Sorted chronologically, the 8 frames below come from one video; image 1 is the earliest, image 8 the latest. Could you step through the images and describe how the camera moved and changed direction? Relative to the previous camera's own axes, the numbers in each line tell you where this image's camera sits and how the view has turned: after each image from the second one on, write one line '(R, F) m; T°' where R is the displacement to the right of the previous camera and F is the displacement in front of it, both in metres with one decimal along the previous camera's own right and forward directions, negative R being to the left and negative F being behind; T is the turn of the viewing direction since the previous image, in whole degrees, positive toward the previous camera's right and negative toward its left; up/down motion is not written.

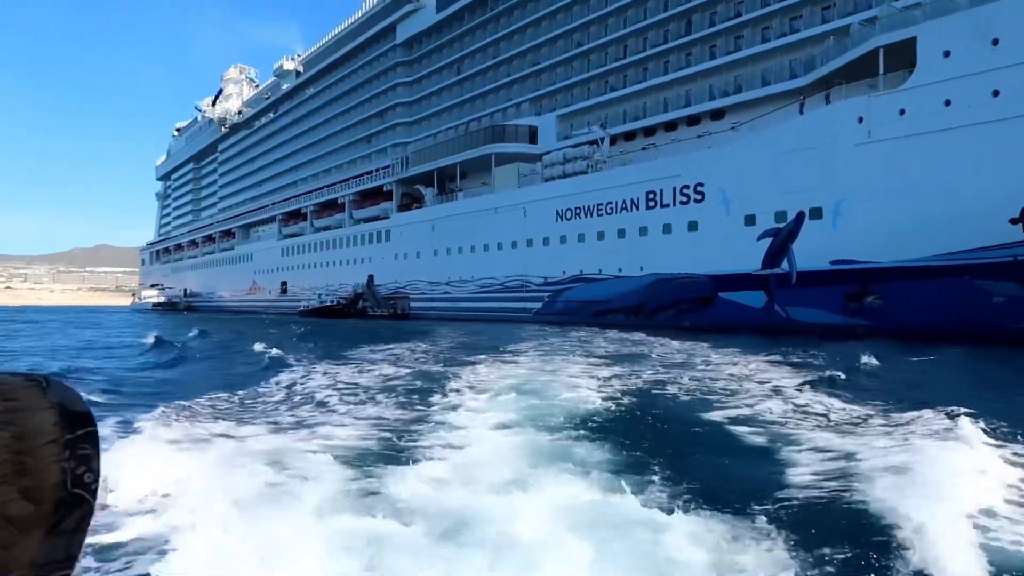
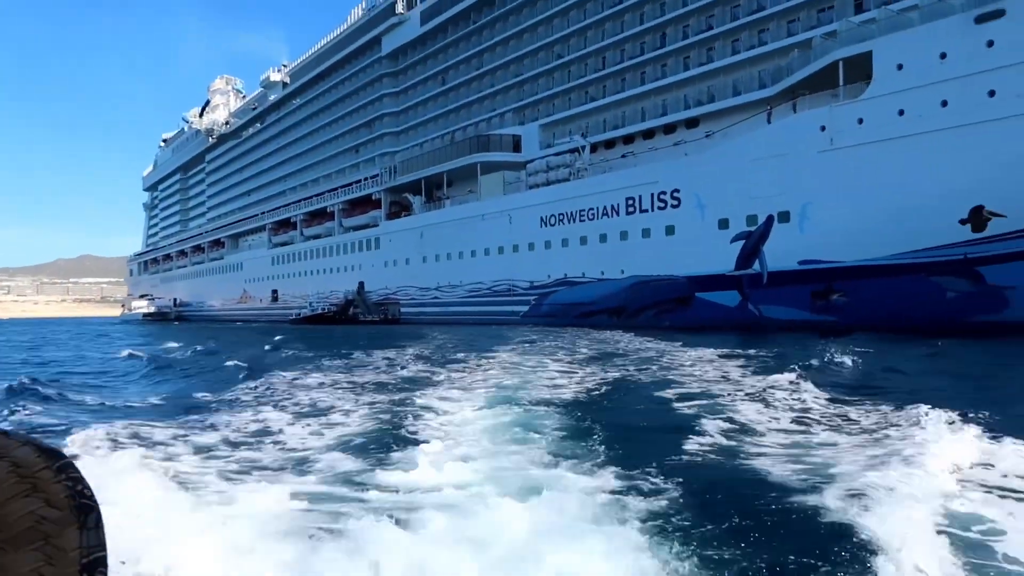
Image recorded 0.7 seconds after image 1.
(0.0, -0.5) m; +1°
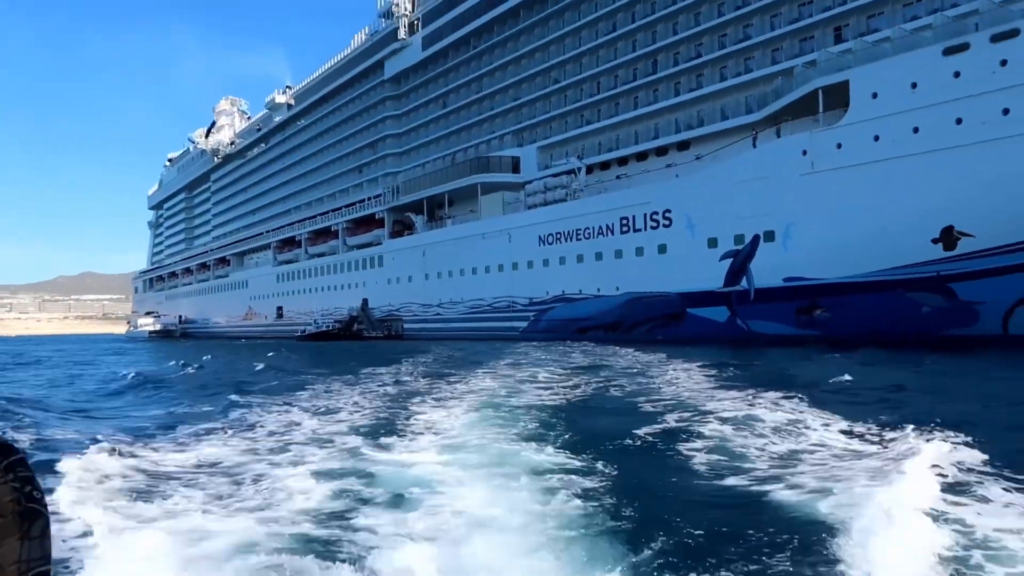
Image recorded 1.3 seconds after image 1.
(0.0, -0.6) m; 0°
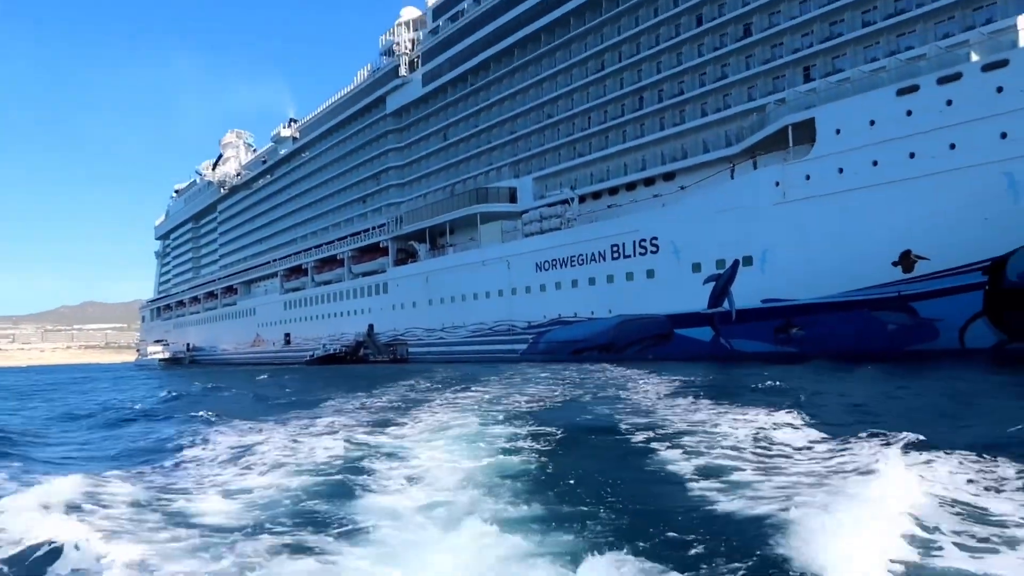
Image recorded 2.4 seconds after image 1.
(+0.1, -0.9) m; 0°
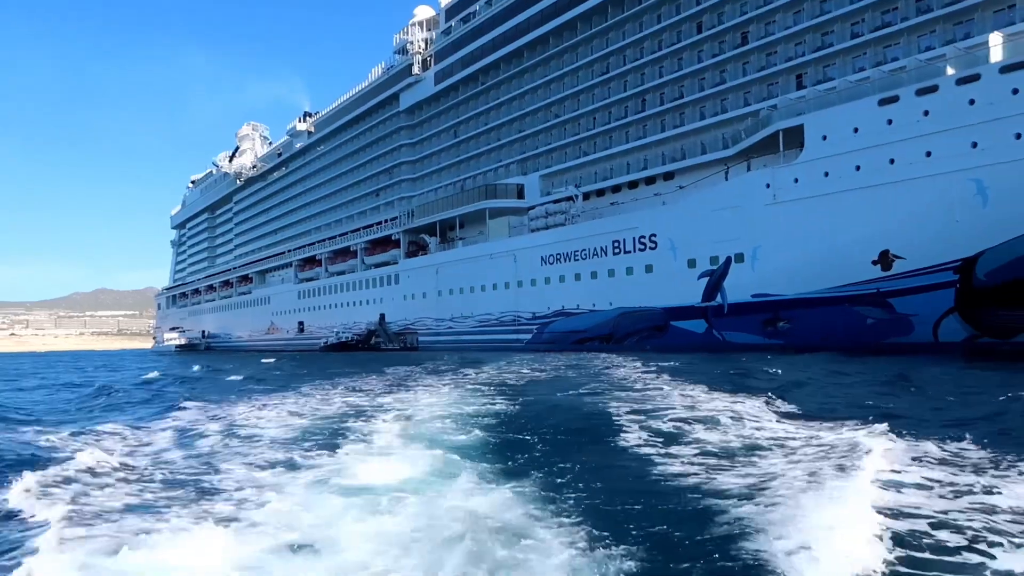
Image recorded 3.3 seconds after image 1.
(+0.1, -0.8) m; -1°
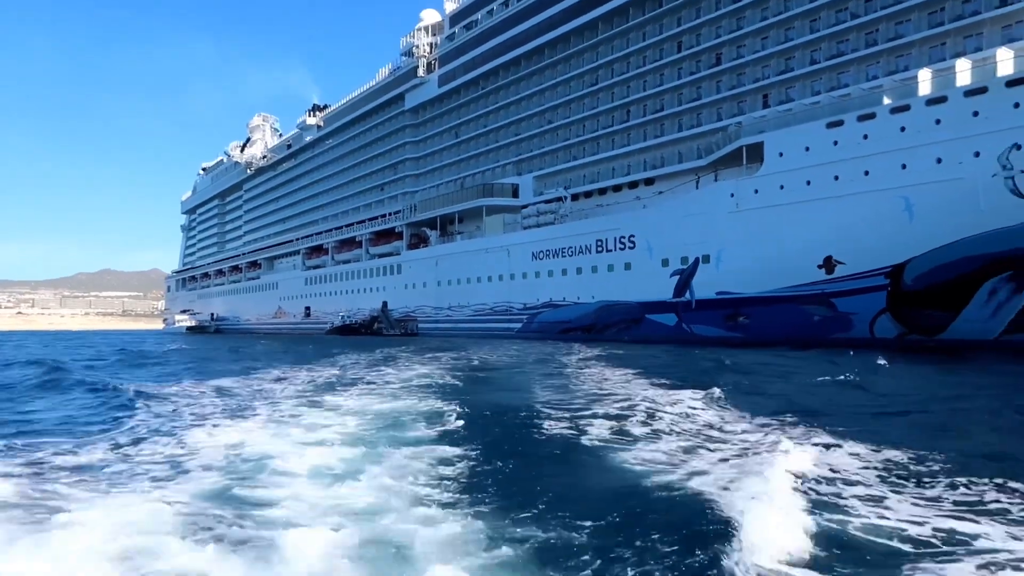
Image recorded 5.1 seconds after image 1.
(+0.3, -1.6) m; 0°
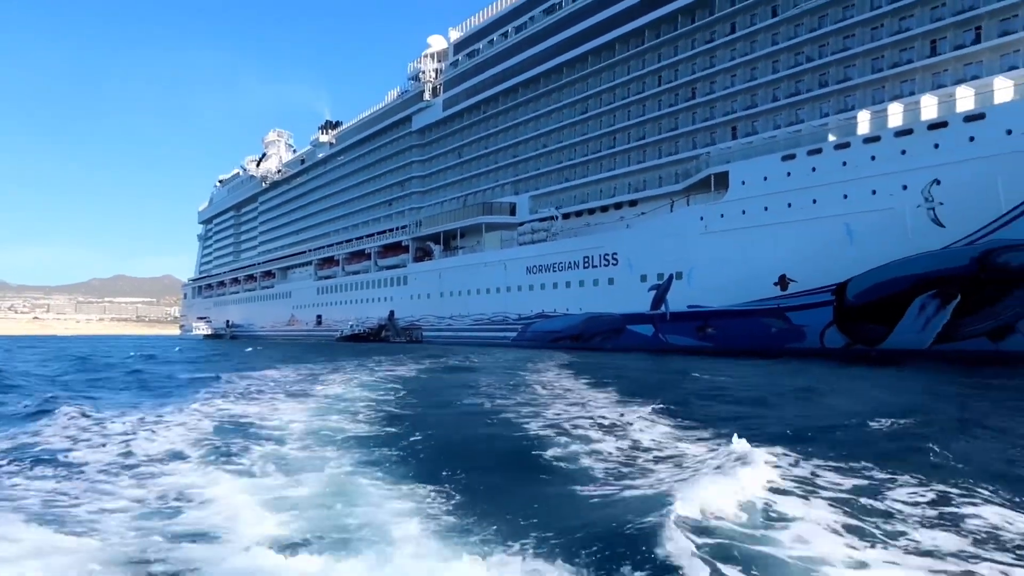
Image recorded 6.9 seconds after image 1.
(+0.4, -1.6) m; -1°
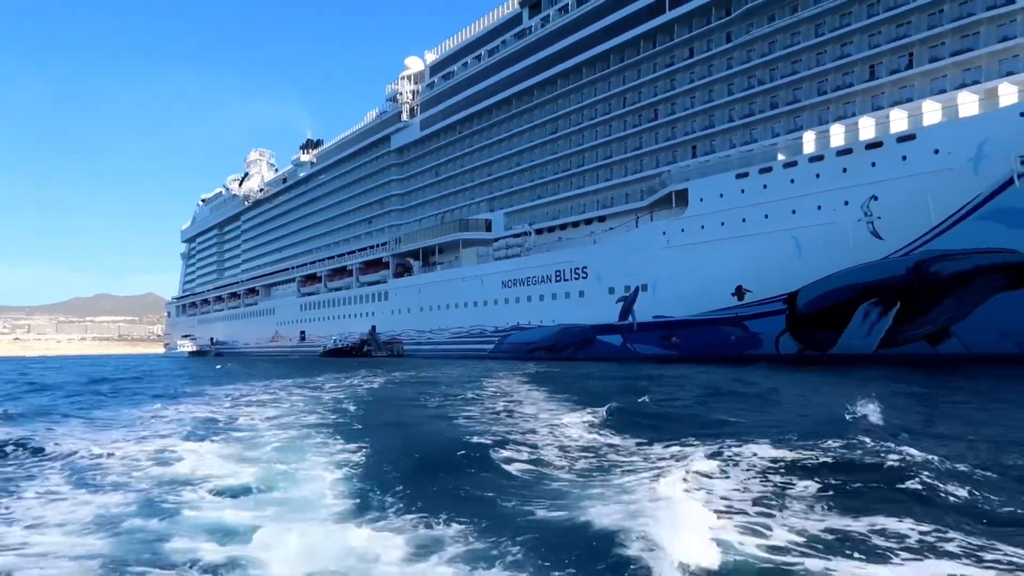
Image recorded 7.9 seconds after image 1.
(+0.3, -0.7) m; +1°
